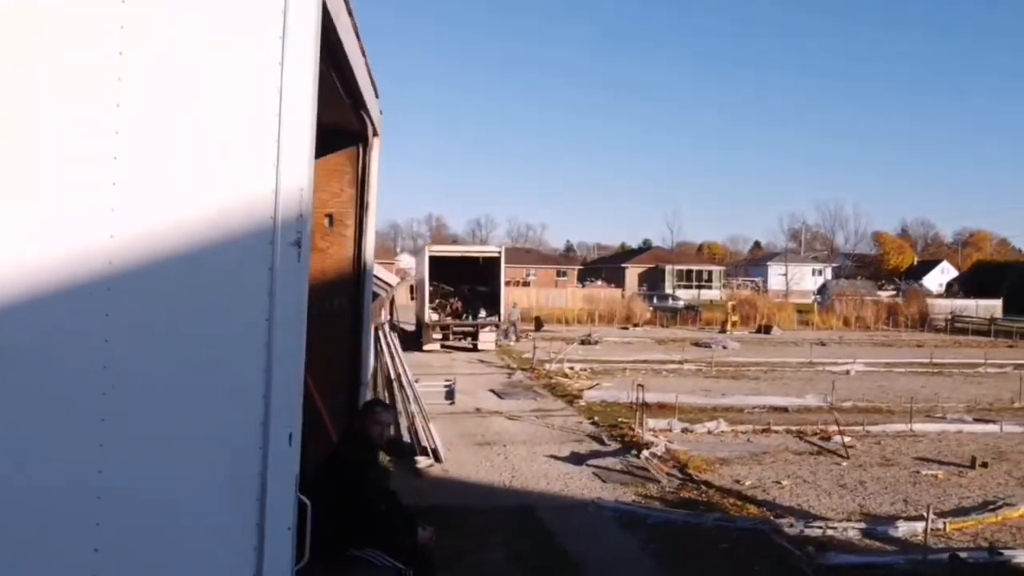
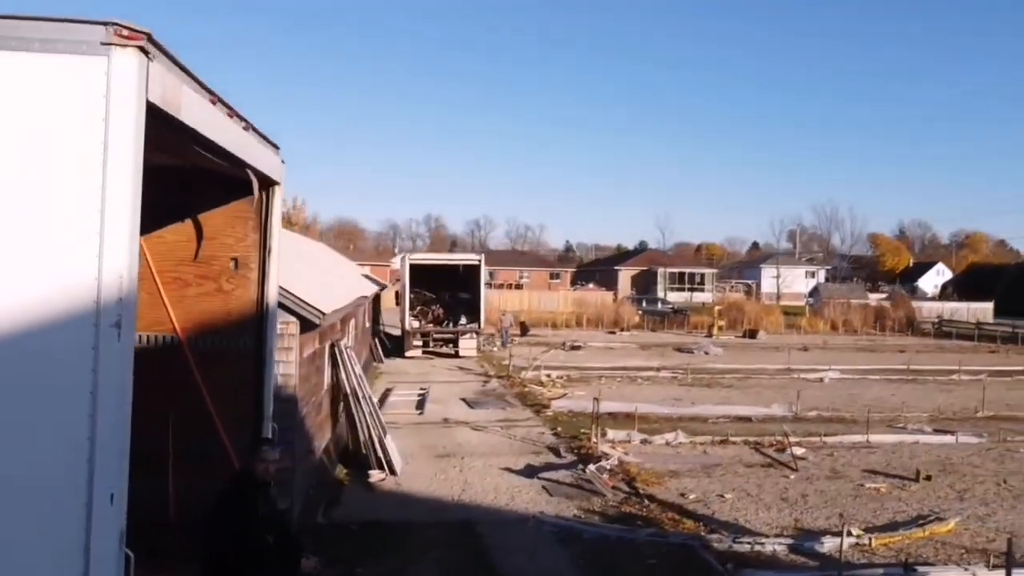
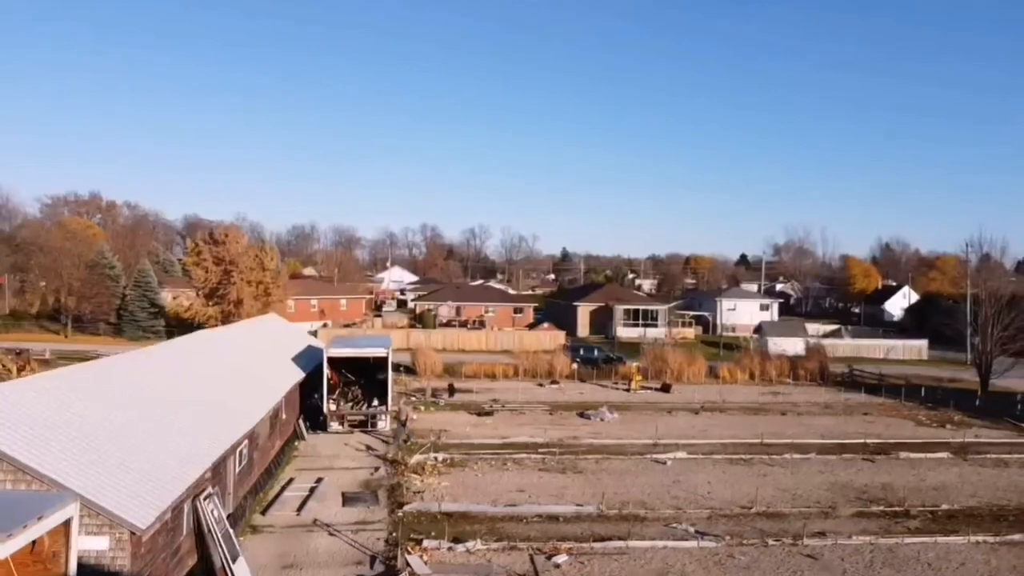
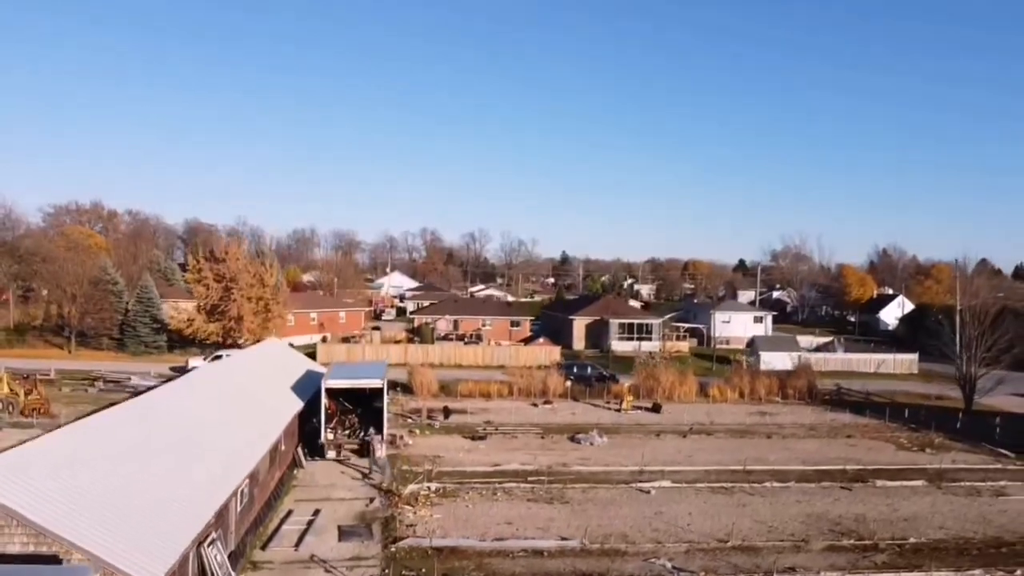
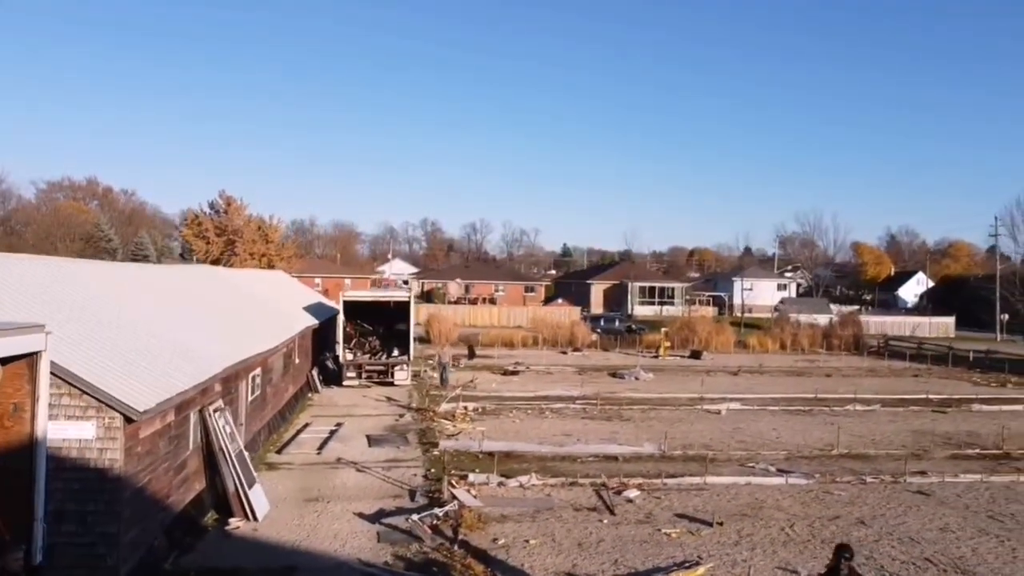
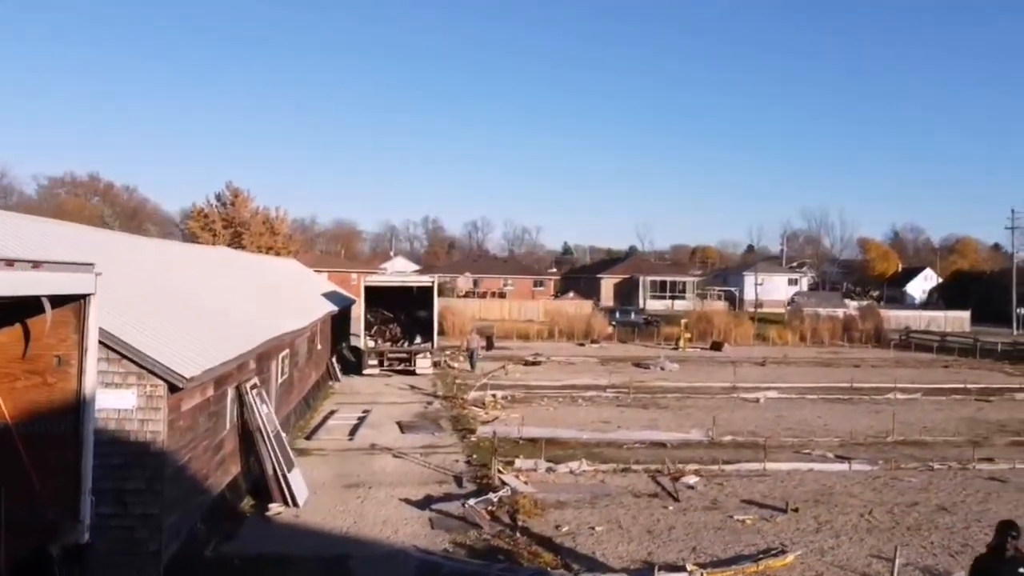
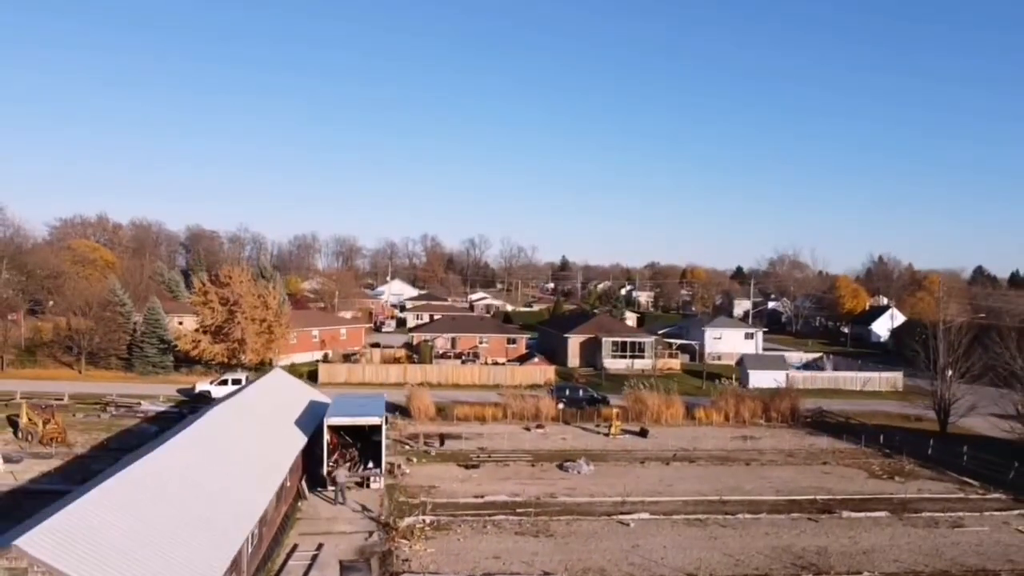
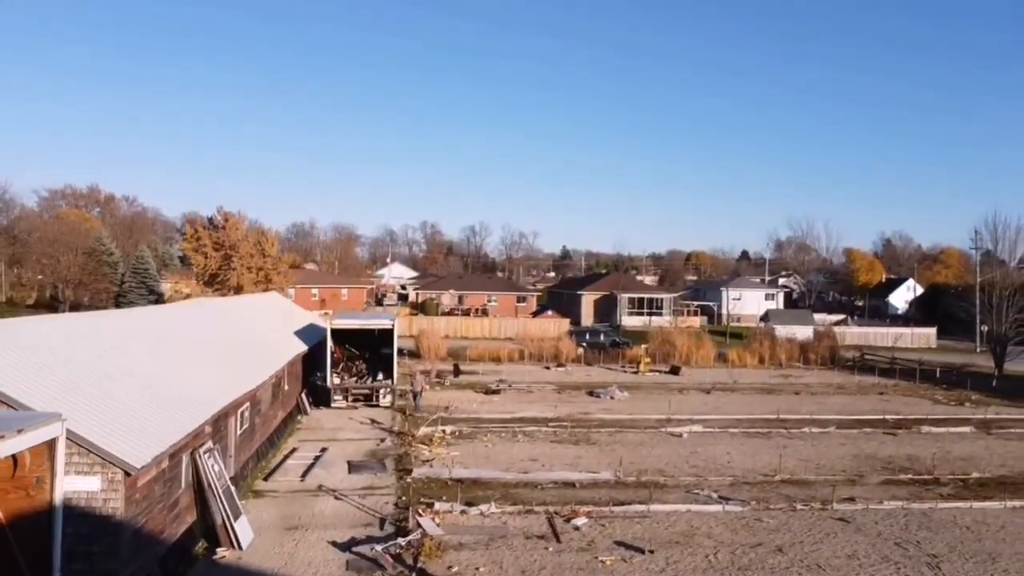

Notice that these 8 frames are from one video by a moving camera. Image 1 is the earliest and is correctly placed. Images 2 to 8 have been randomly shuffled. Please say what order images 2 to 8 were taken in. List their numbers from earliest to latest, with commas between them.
2, 6, 5, 8, 3, 4, 7
